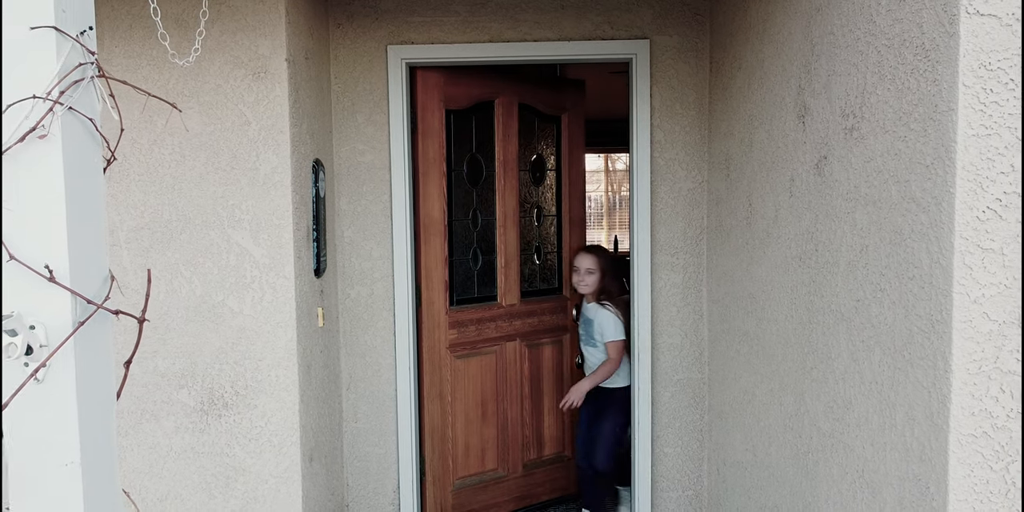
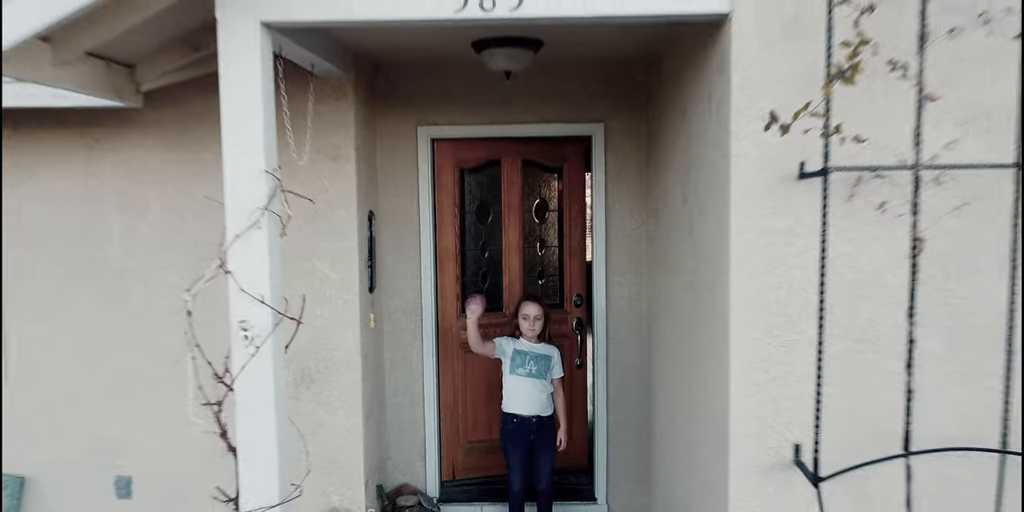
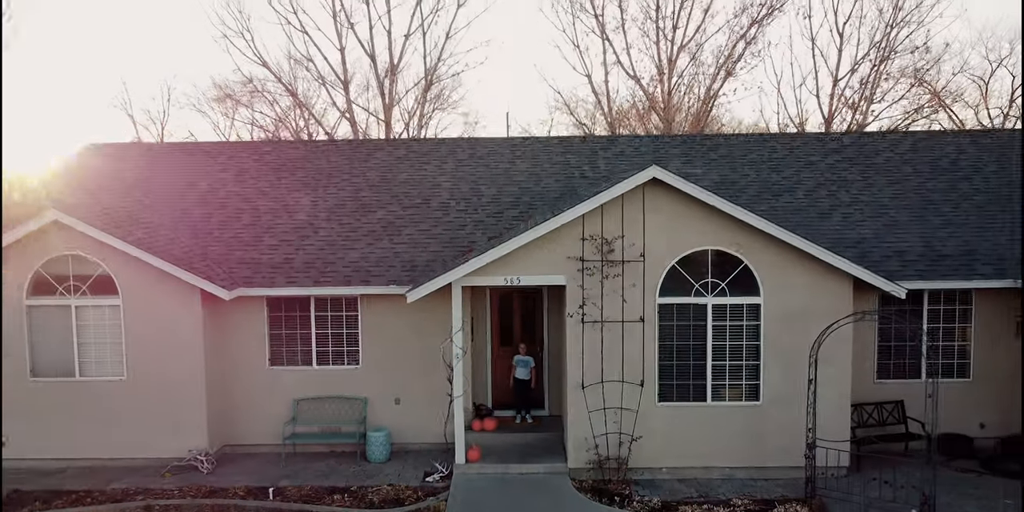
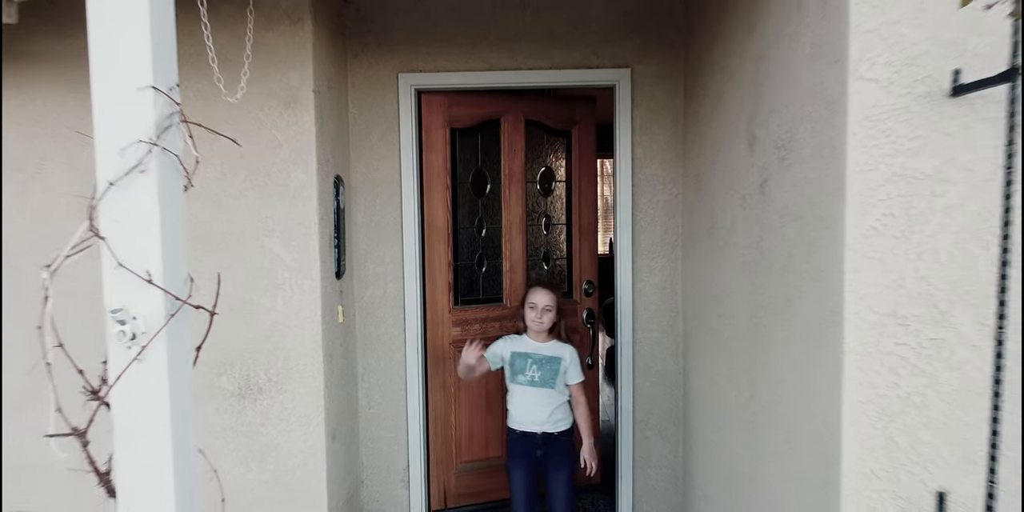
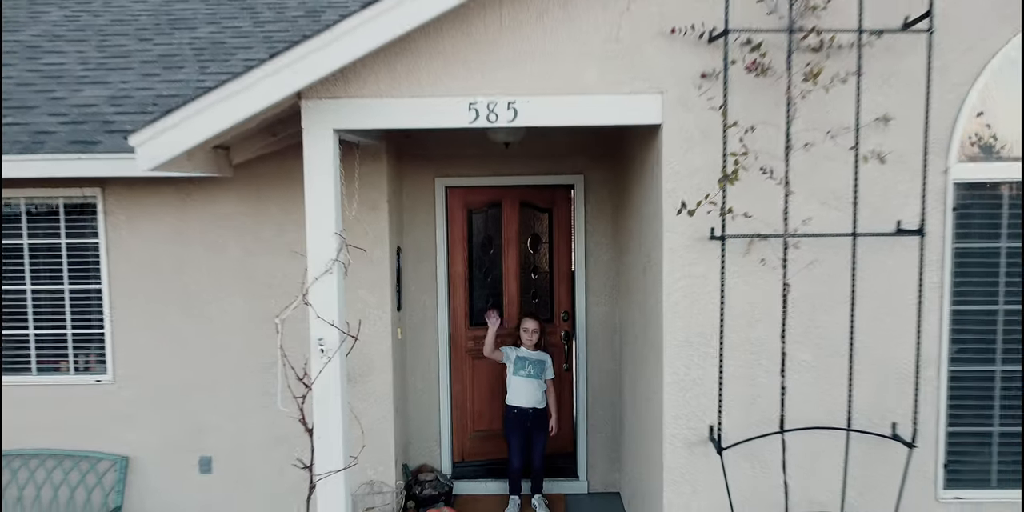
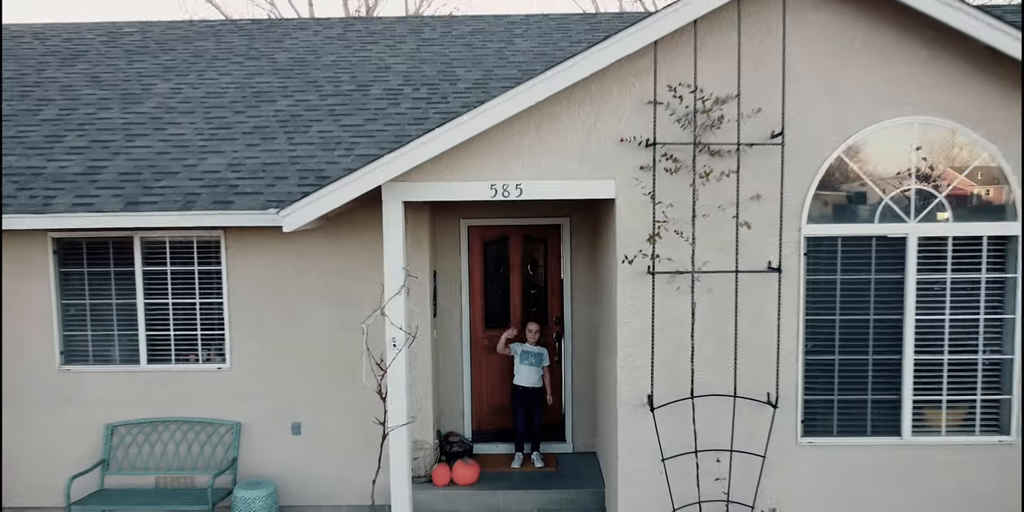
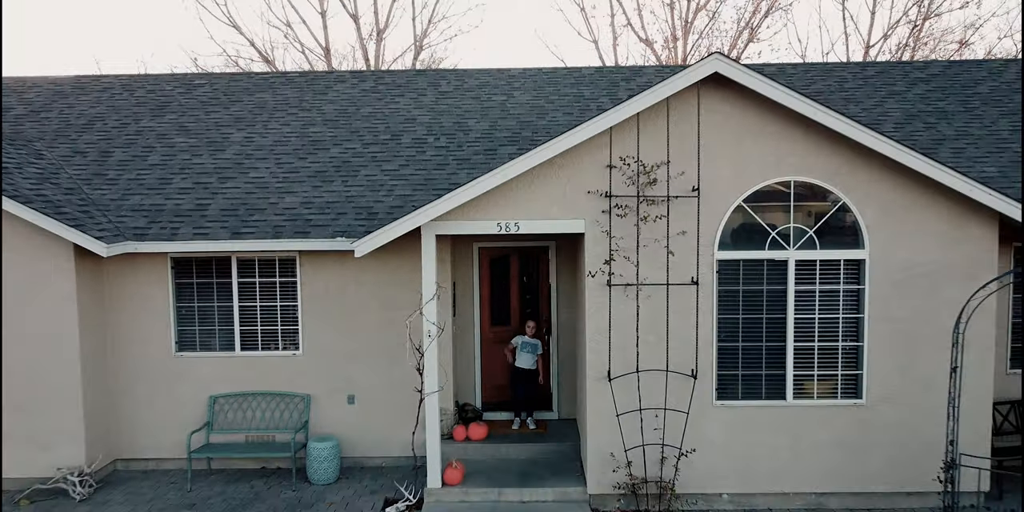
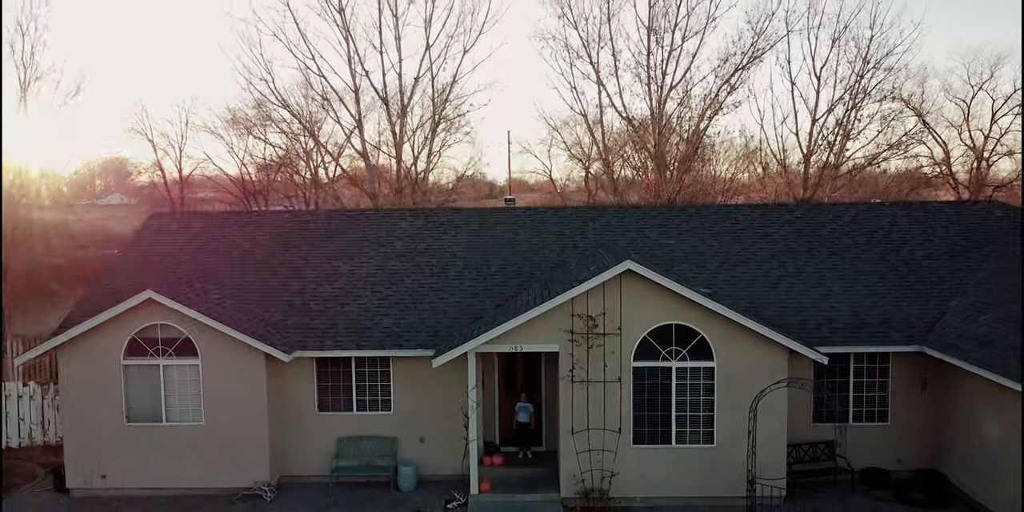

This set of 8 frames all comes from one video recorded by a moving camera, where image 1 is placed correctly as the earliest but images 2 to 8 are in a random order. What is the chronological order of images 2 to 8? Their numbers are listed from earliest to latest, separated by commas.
4, 2, 5, 6, 7, 3, 8
